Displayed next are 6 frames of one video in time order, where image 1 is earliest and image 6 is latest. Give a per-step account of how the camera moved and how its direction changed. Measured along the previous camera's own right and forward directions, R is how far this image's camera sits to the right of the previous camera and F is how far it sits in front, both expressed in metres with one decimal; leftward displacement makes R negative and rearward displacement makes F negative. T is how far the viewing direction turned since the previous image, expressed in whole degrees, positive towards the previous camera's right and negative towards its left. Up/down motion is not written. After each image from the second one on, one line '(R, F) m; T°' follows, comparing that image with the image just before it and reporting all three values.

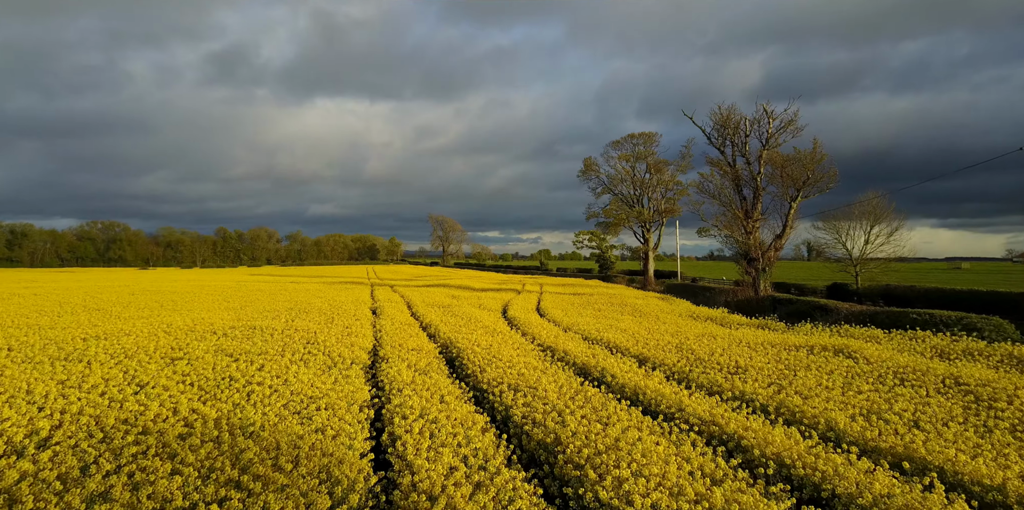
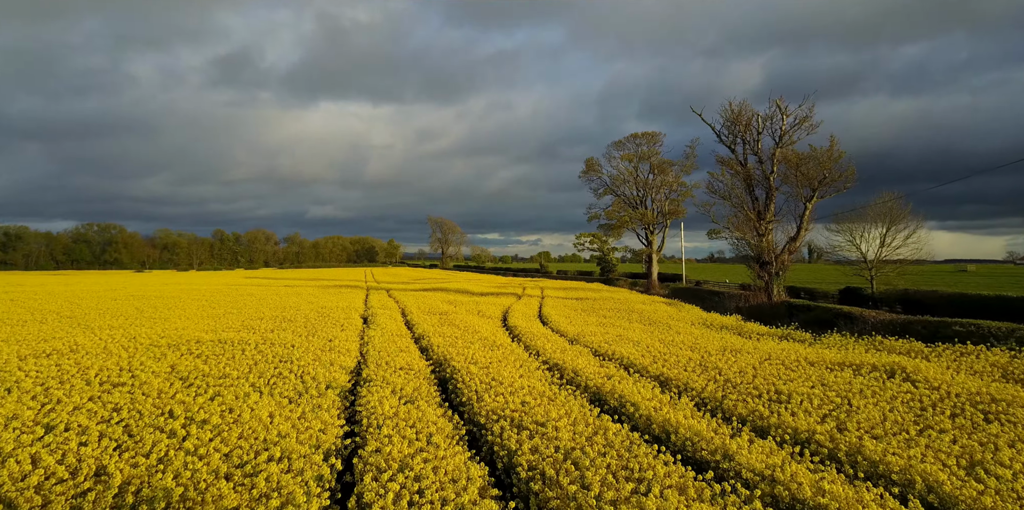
(0.0, +1.5) m; 0°
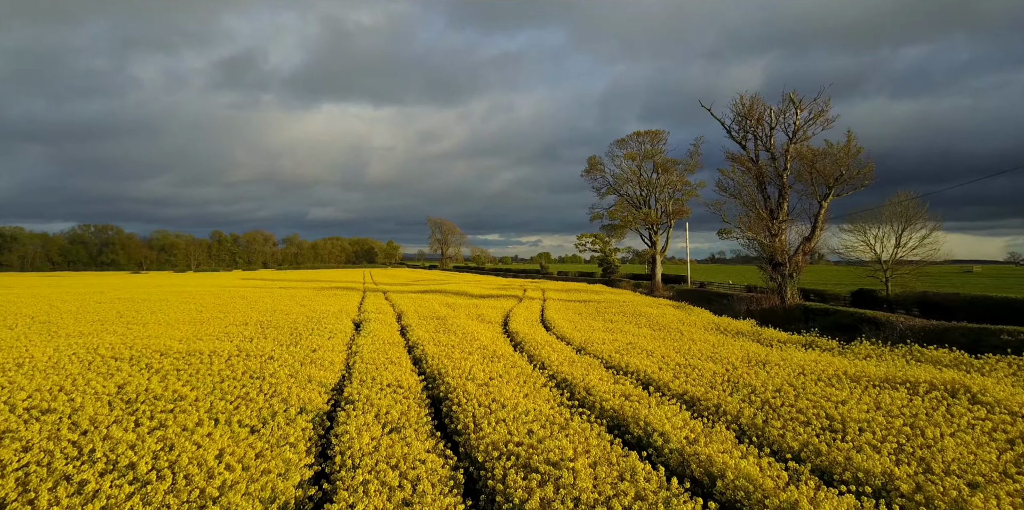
(-0.1, +1.3) m; 0°
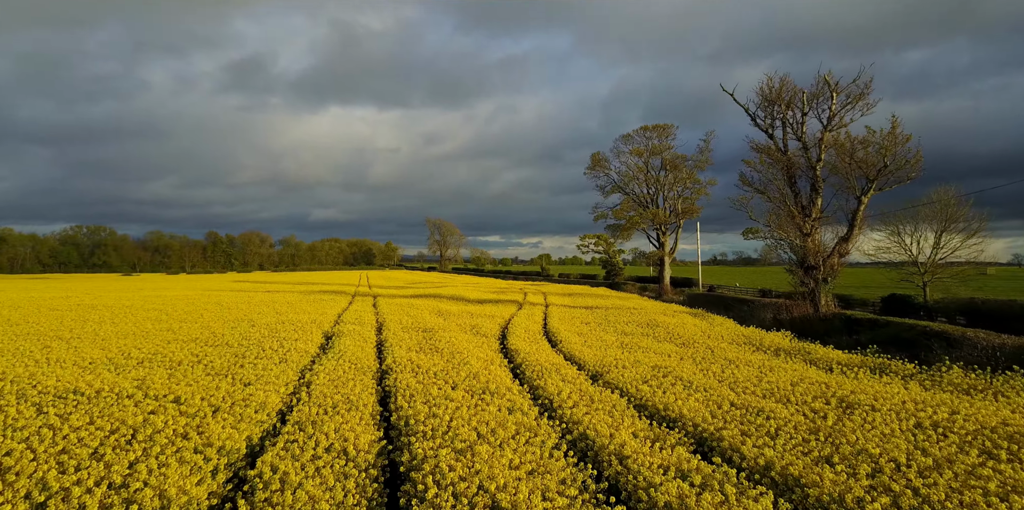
(0.0, +3.1) m; 0°
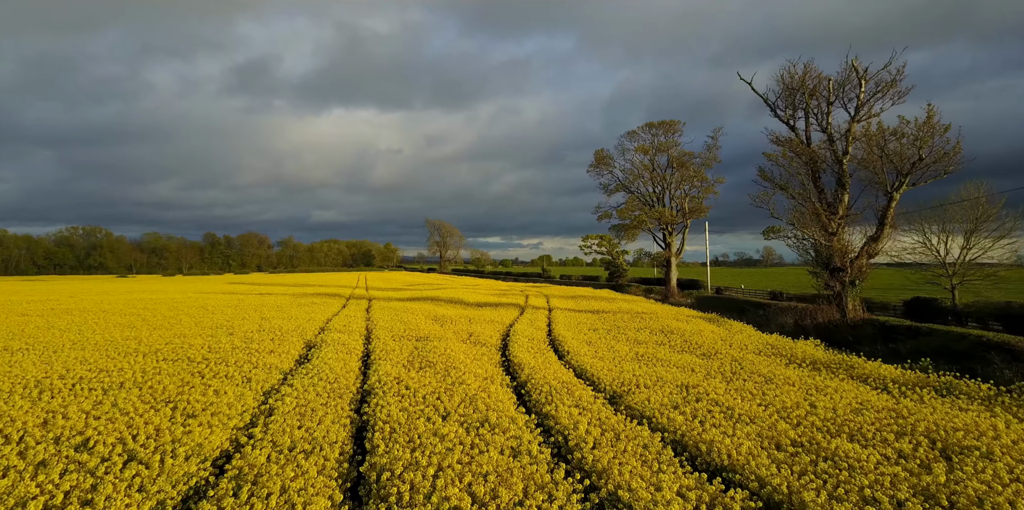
(-0.1, +1.9) m; 0°
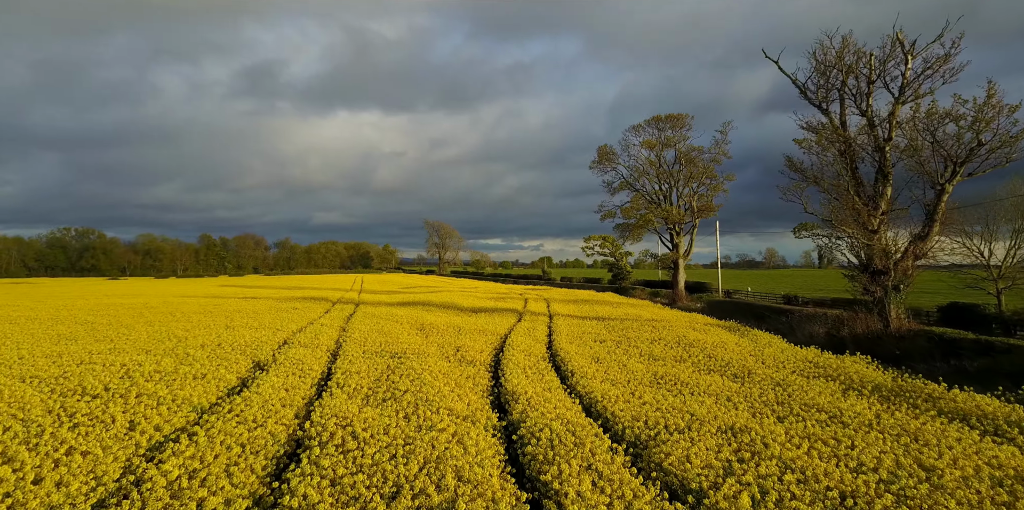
(+0.2, +2.8) m; 0°
